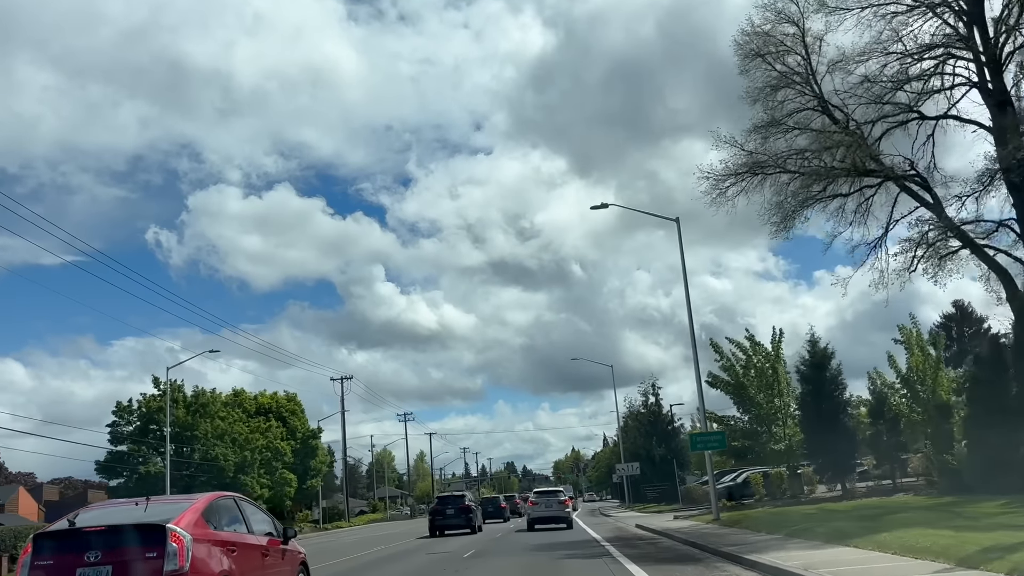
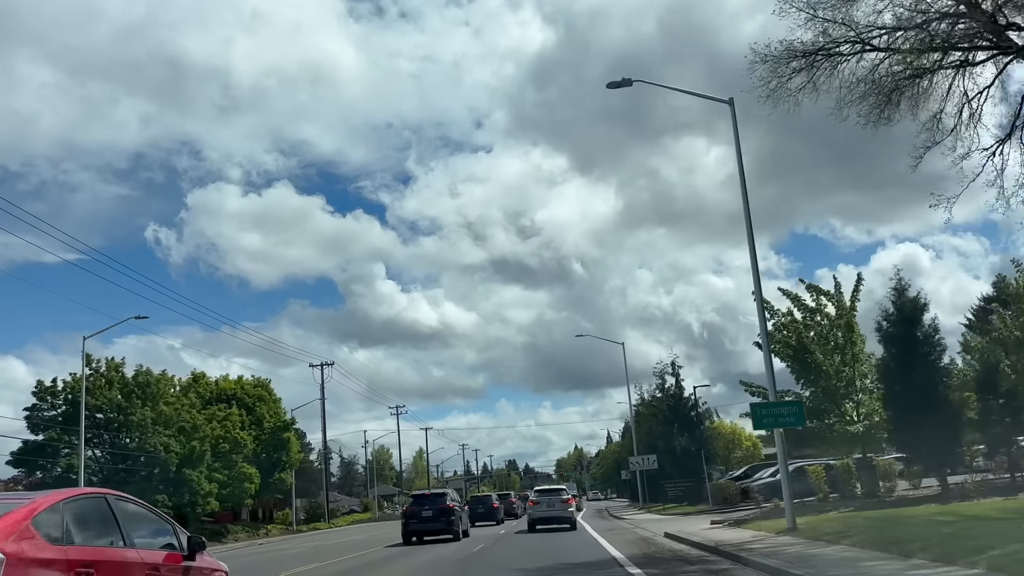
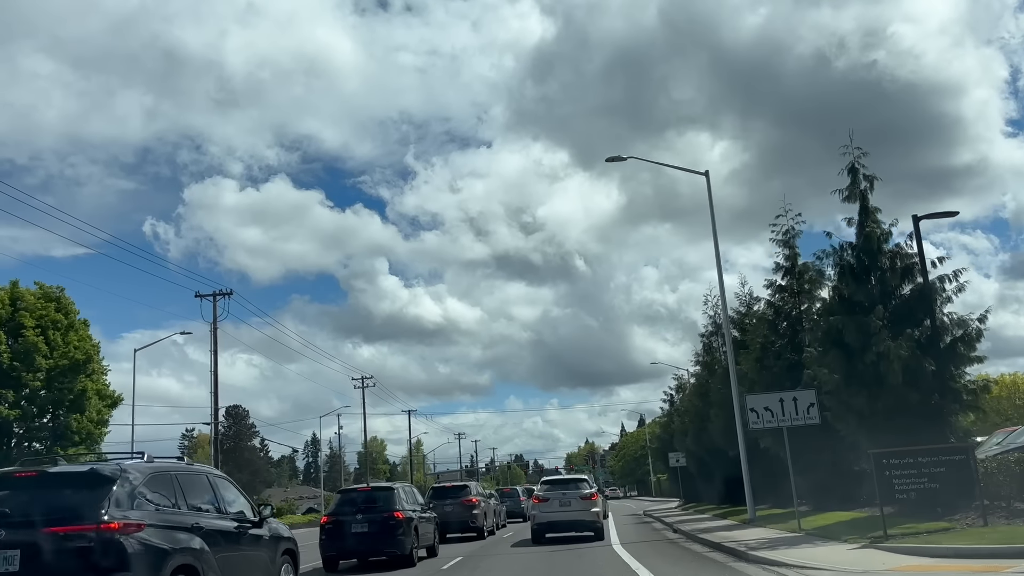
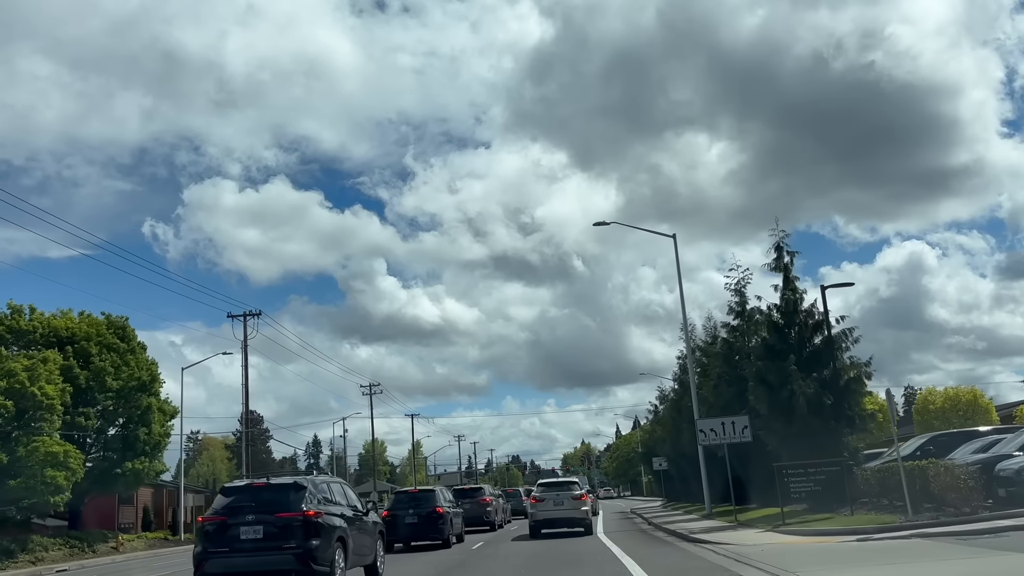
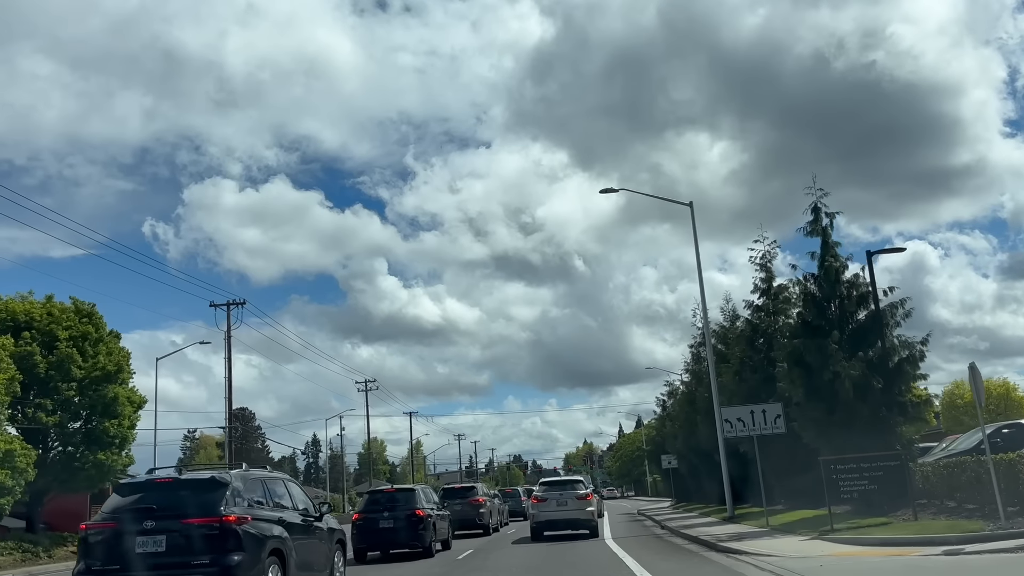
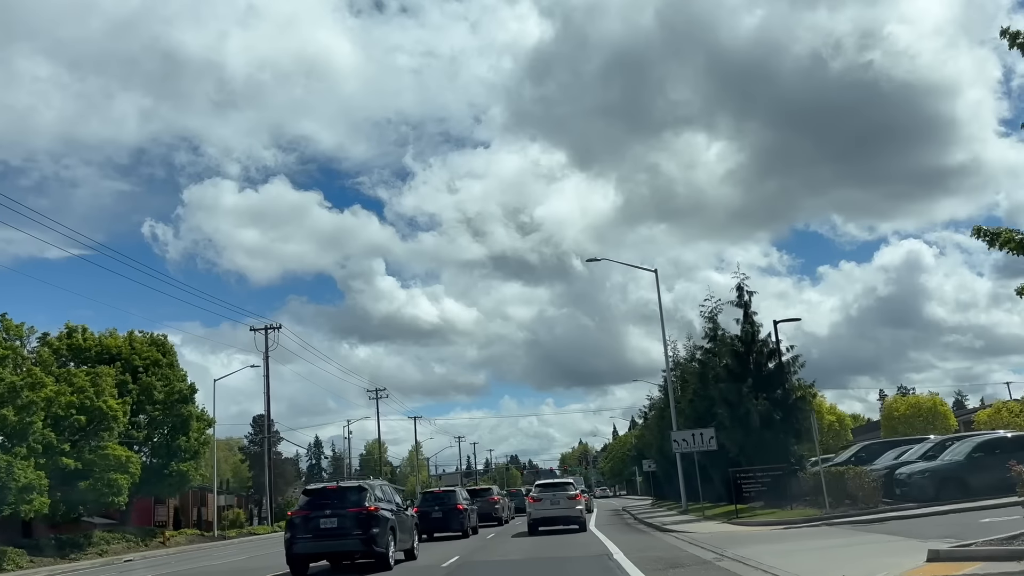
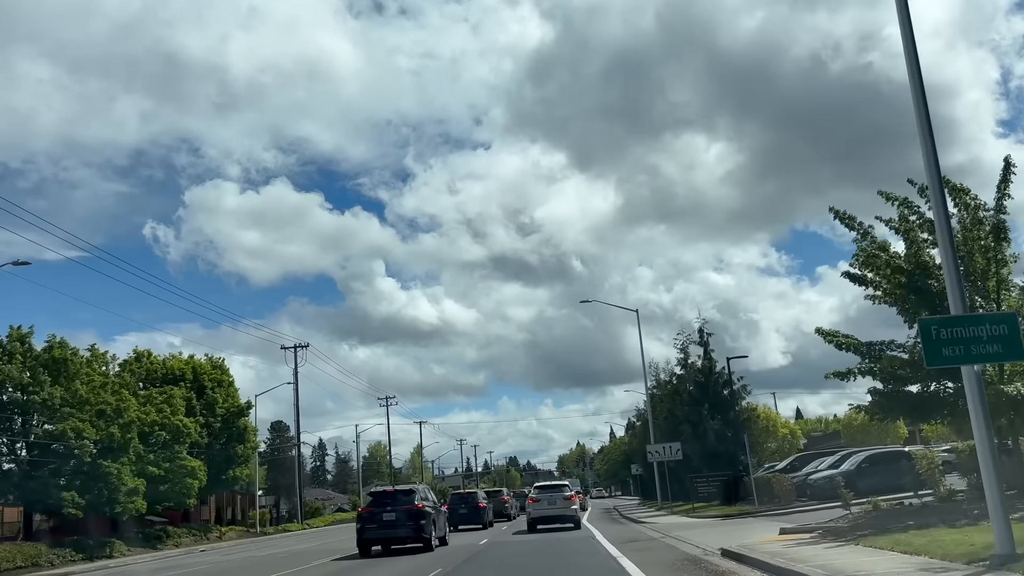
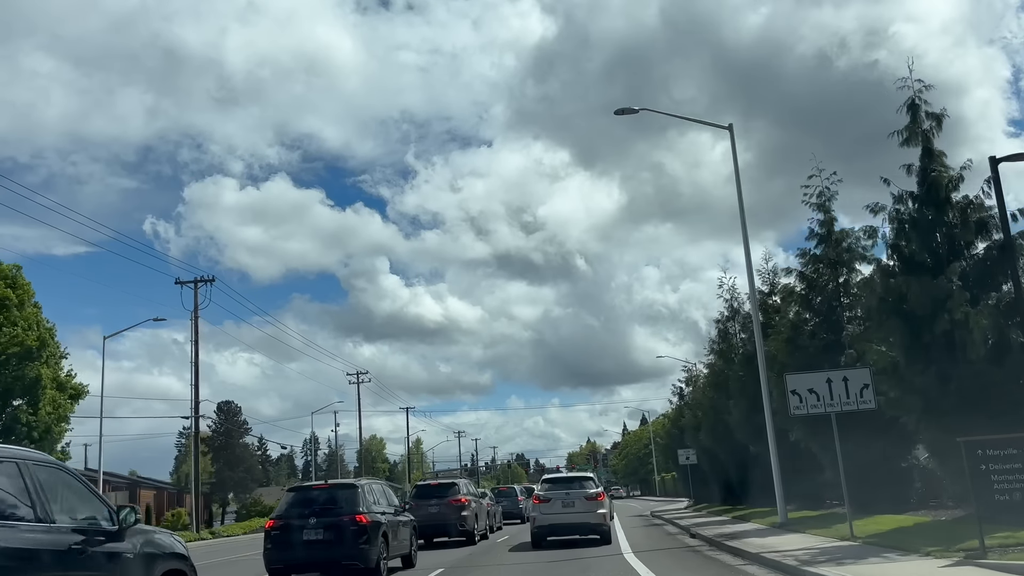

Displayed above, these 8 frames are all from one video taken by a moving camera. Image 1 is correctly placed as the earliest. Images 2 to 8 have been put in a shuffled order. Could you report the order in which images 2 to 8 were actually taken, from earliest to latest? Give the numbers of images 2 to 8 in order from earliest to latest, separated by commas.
2, 7, 6, 4, 5, 3, 8
